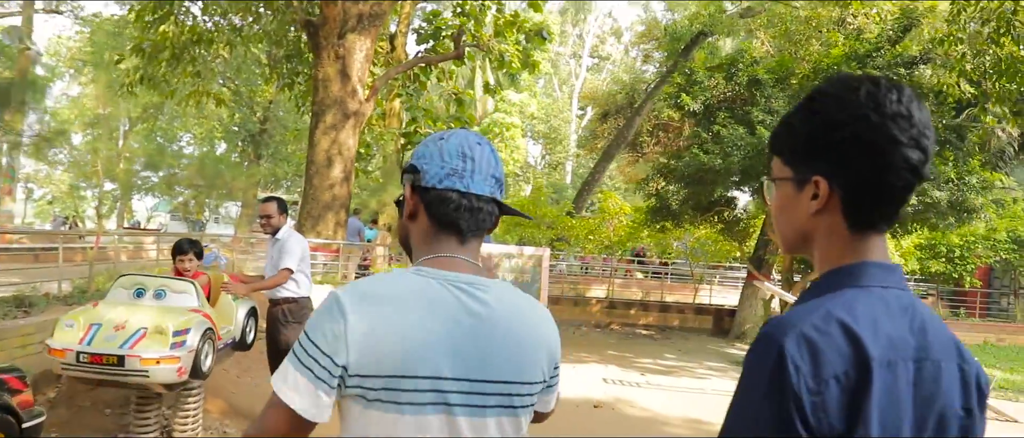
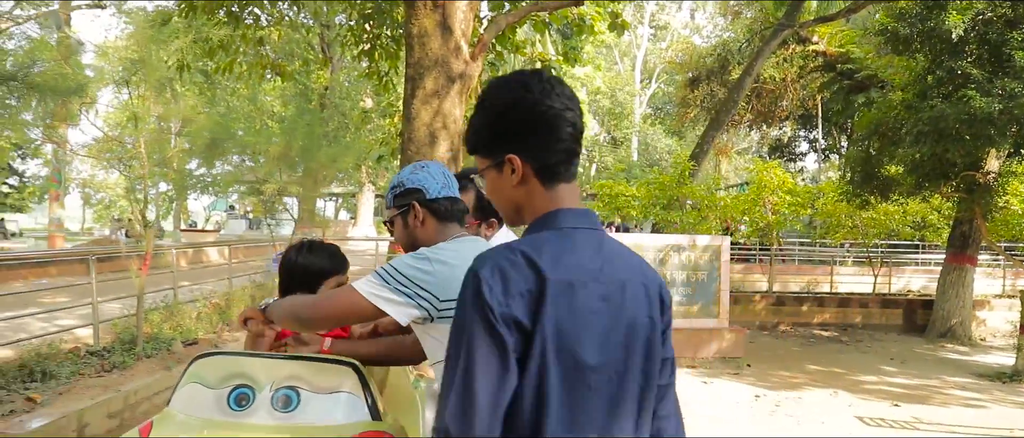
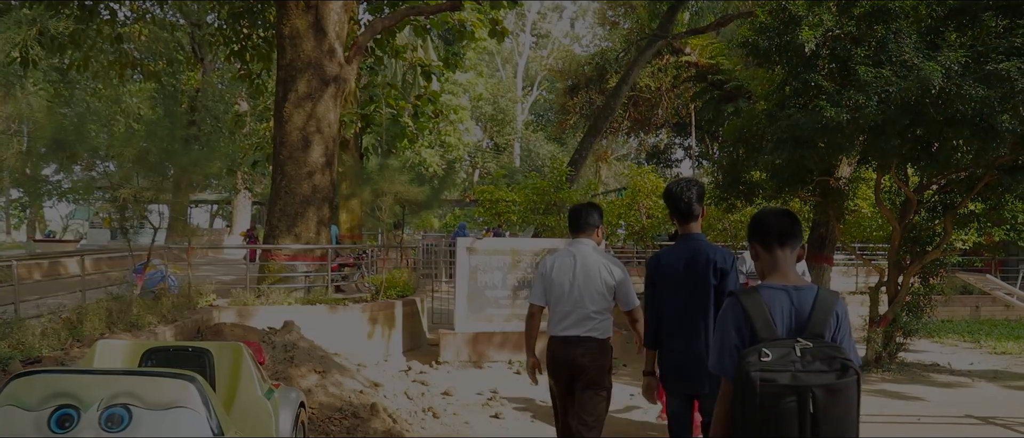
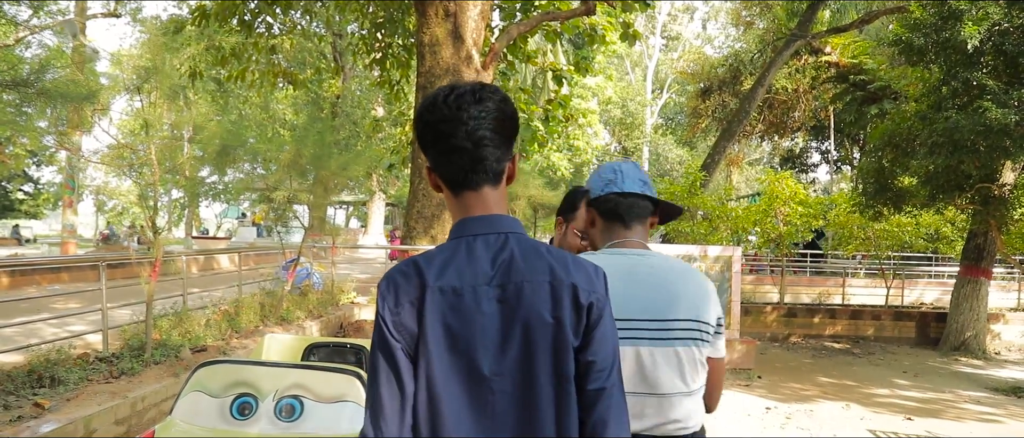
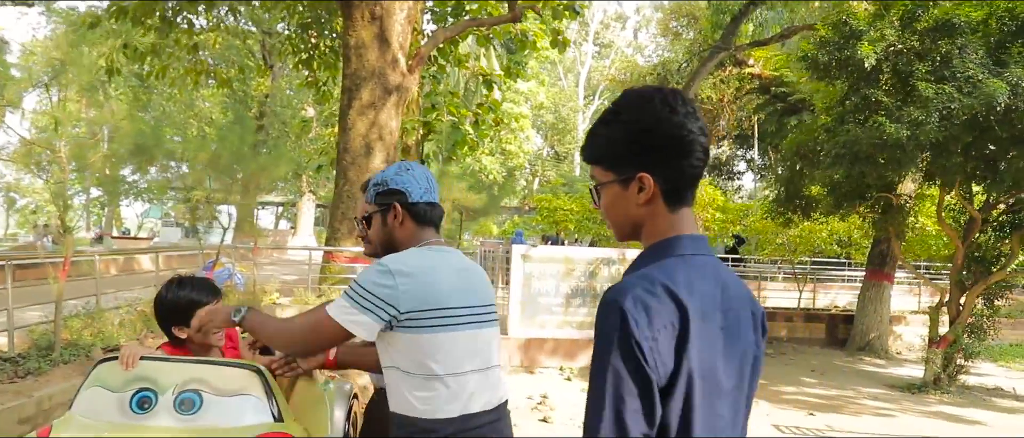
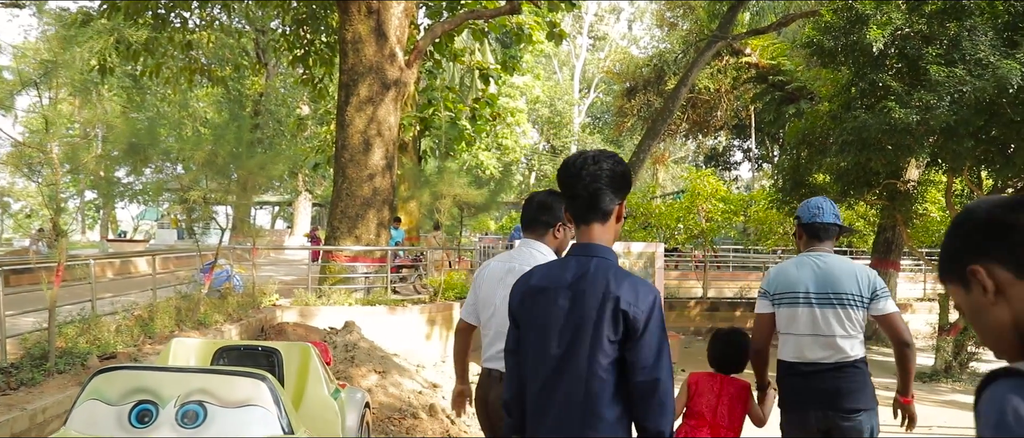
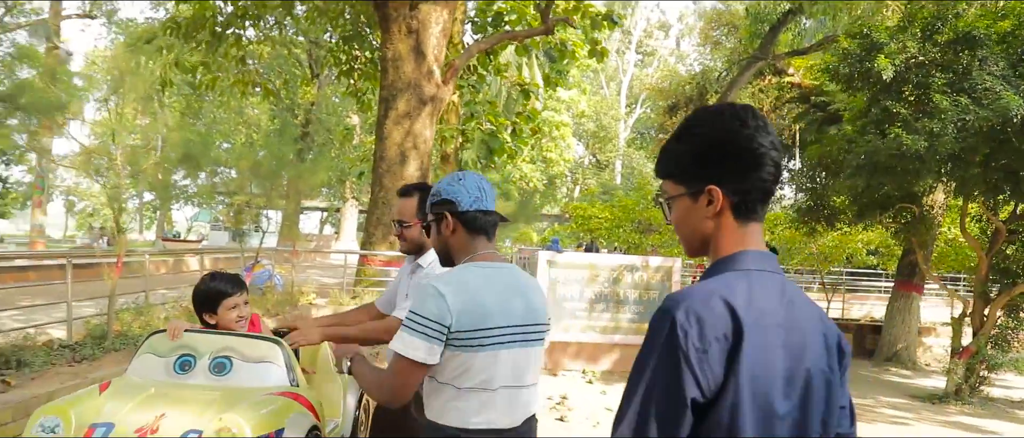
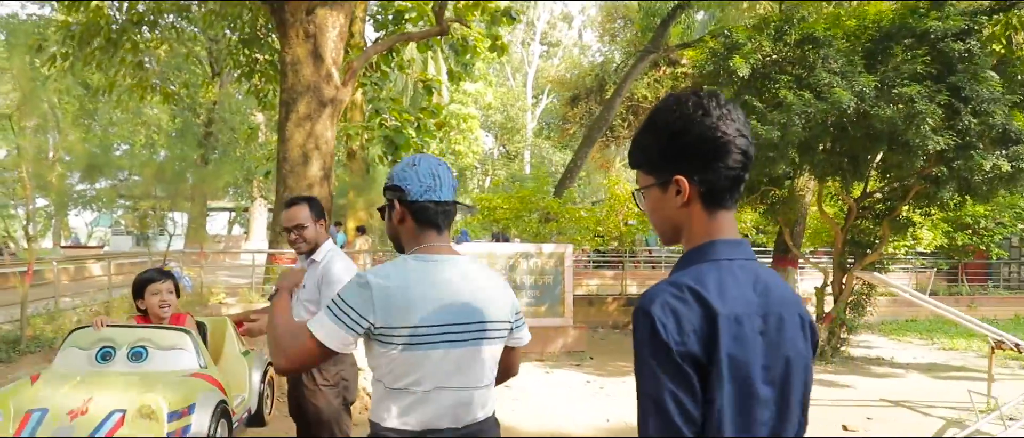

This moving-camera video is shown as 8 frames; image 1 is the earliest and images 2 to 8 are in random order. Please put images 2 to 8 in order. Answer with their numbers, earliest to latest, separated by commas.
8, 7, 5, 2, 4, 6, 3
